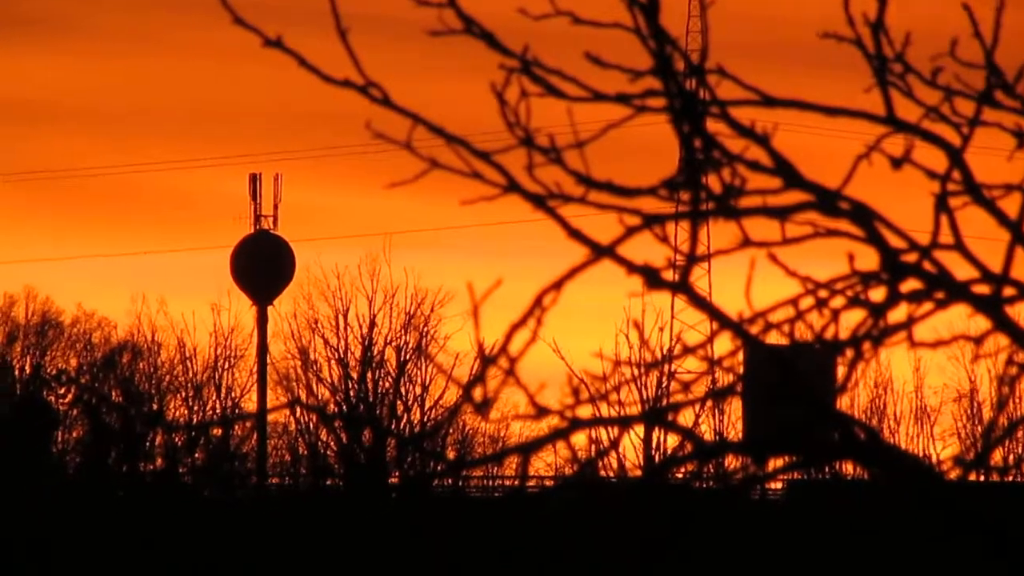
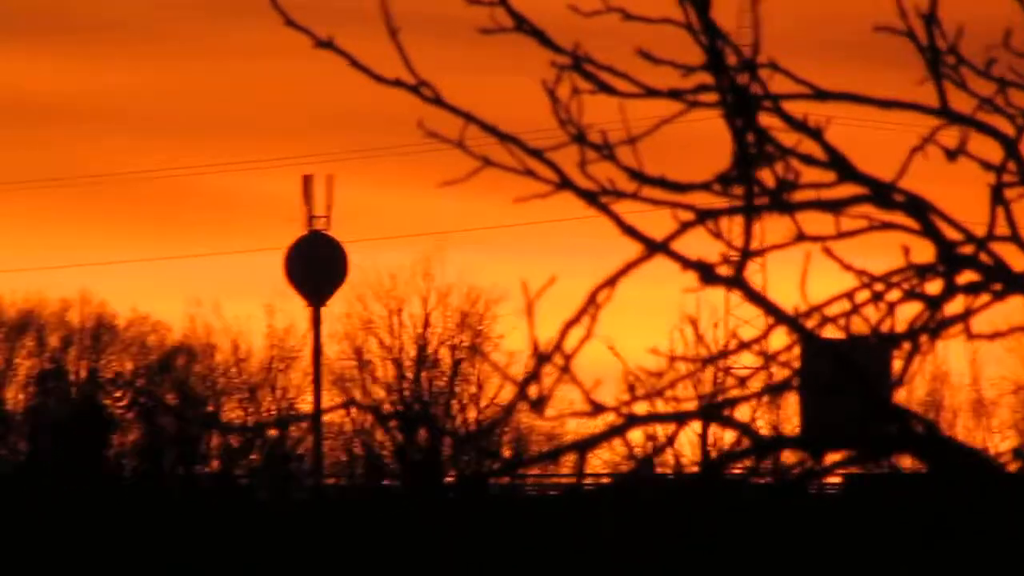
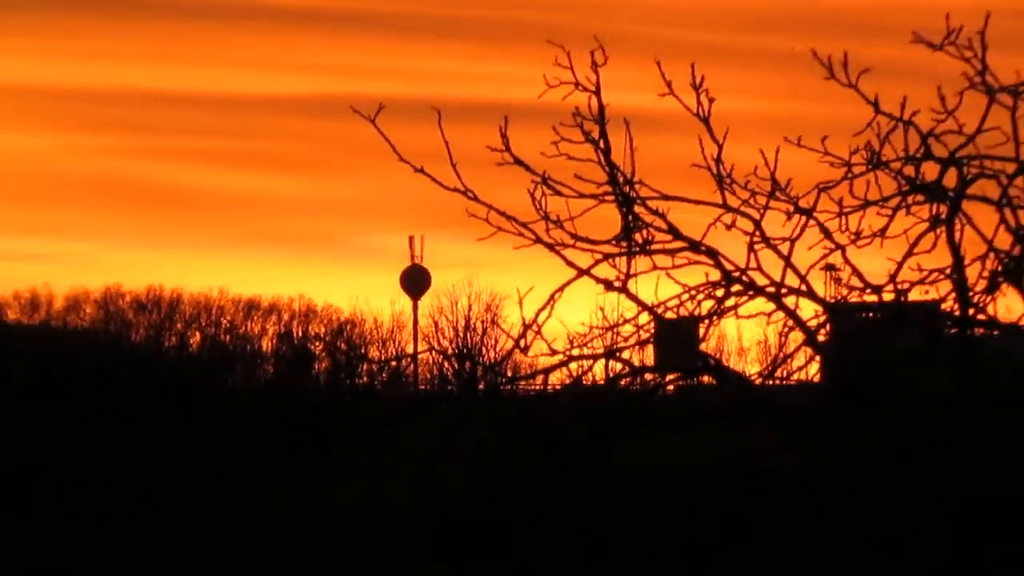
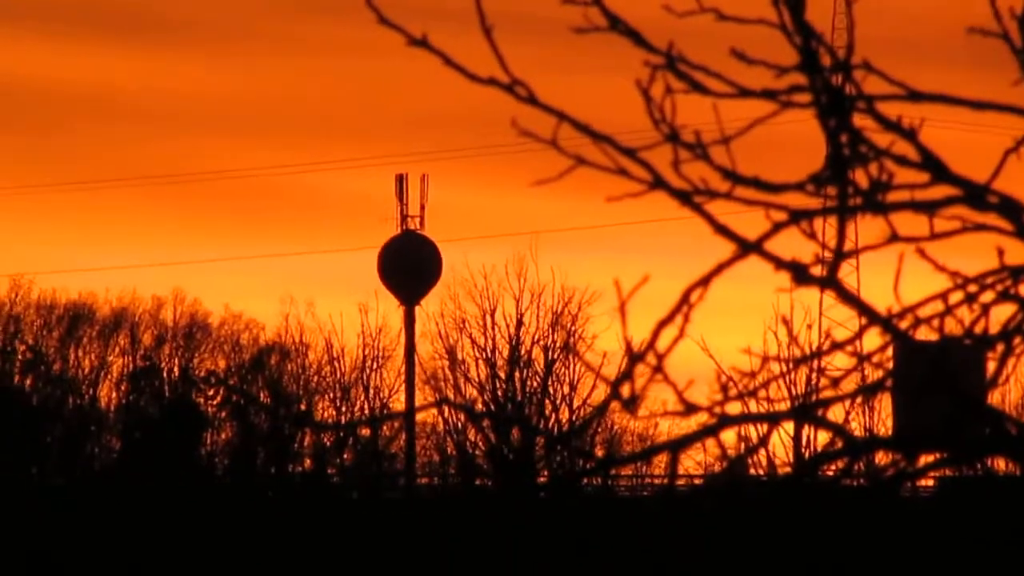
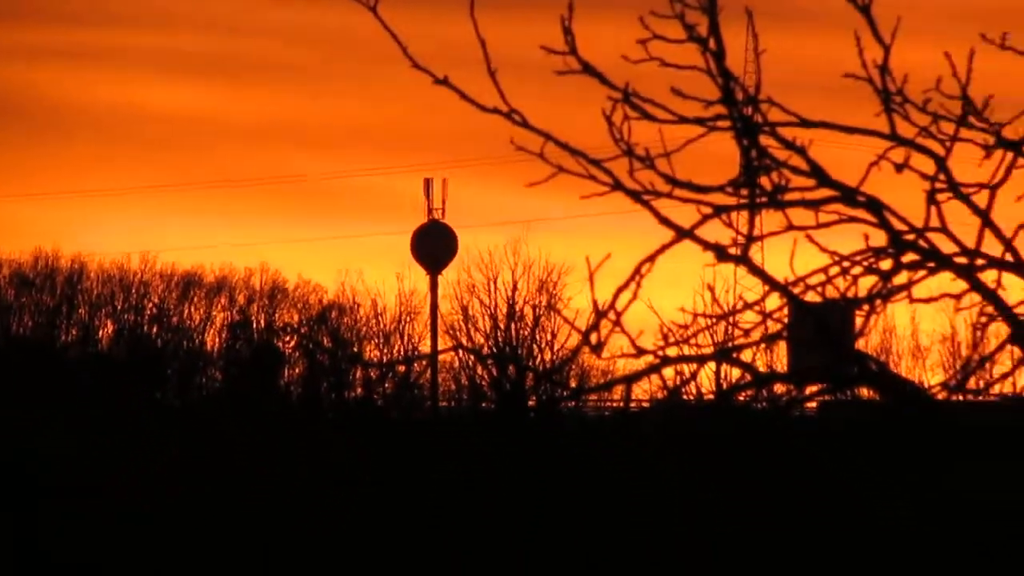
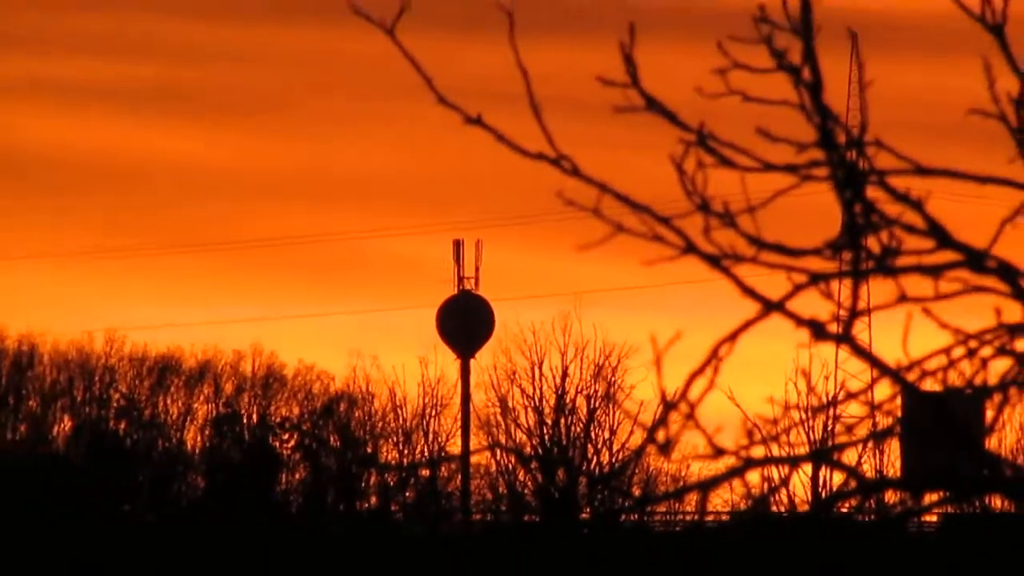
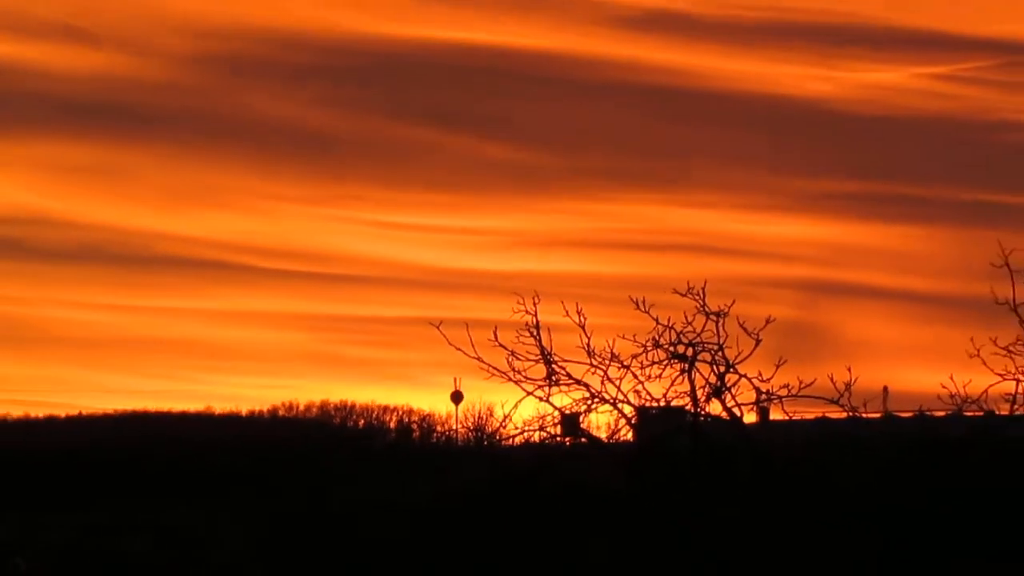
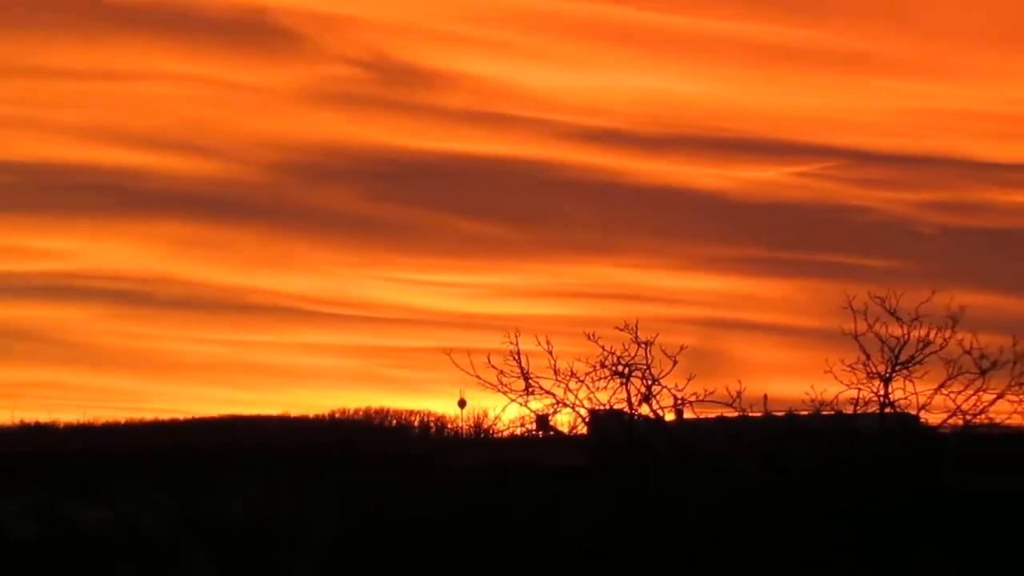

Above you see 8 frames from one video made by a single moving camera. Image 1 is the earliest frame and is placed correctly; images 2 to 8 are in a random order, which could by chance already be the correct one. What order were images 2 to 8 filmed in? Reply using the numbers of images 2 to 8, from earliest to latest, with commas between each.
2, 4, 6, 5, 3, 7, 8
